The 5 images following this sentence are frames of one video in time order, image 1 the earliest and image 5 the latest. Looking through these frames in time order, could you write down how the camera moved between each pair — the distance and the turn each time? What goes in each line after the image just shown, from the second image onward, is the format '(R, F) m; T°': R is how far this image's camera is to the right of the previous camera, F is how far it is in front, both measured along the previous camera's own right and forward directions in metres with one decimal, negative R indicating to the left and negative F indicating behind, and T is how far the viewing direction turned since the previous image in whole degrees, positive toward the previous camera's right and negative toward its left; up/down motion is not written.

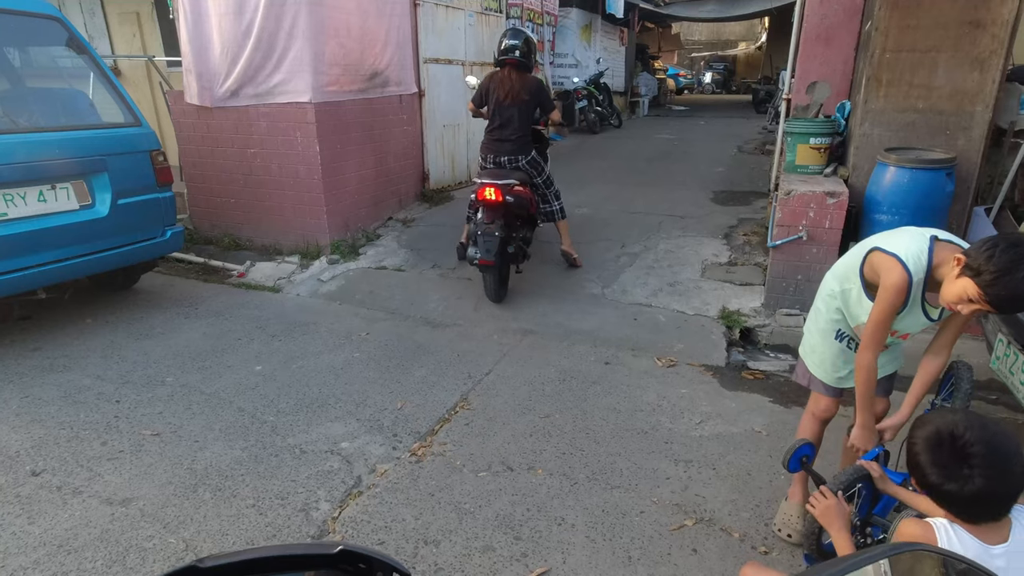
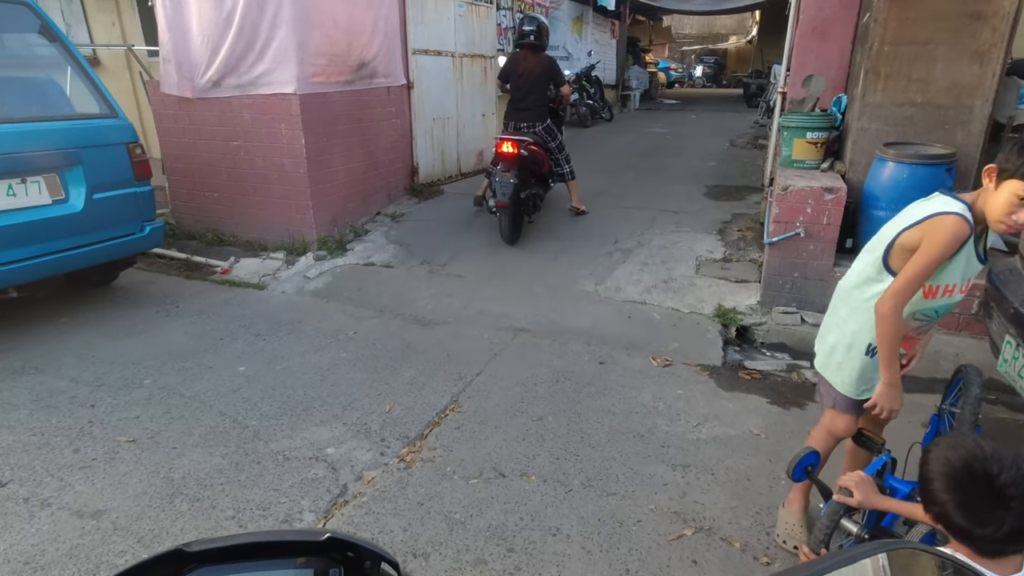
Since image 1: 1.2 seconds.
(0.0, +0.1) m; +1°
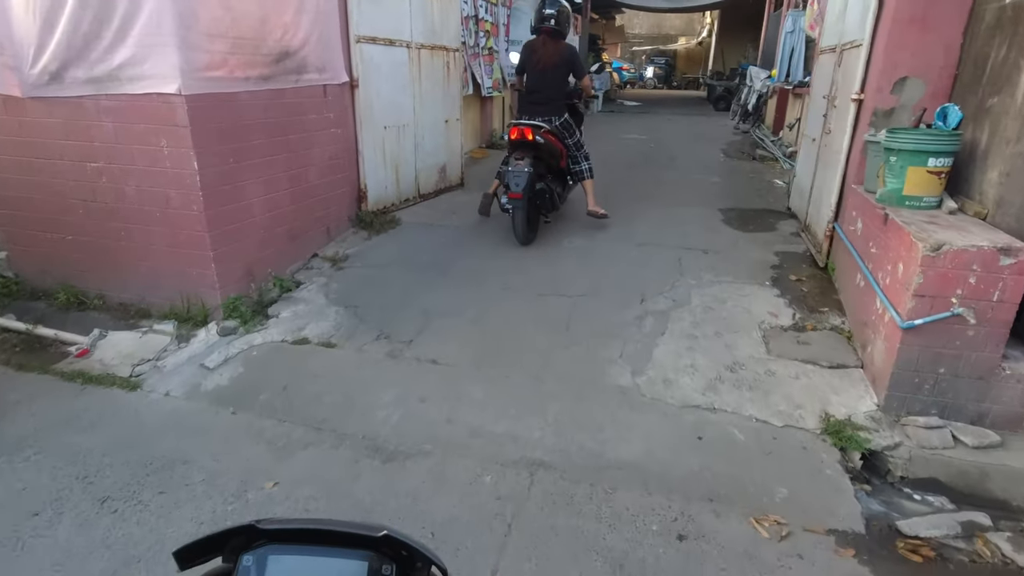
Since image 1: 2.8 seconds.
(-0.3, +1.5) m; +5°
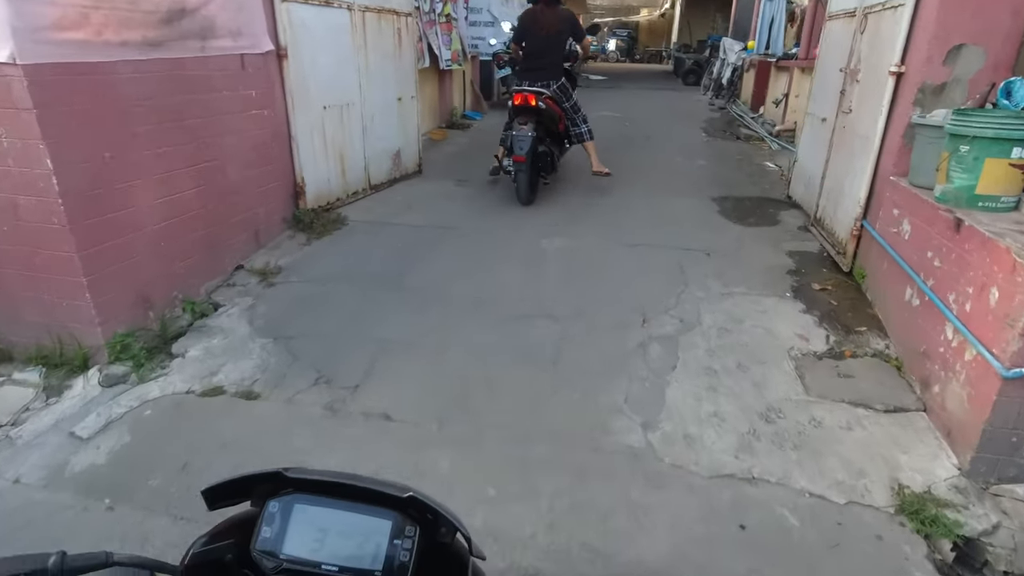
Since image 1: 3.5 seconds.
(0.0, +0.8) m; +4°
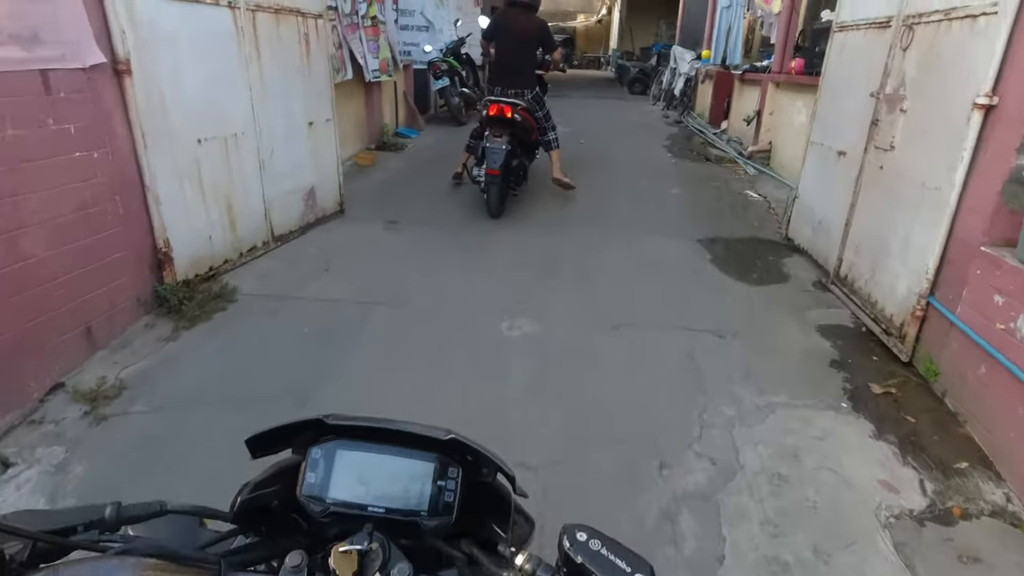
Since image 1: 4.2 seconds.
(0.0, +1.1) m; +6°
